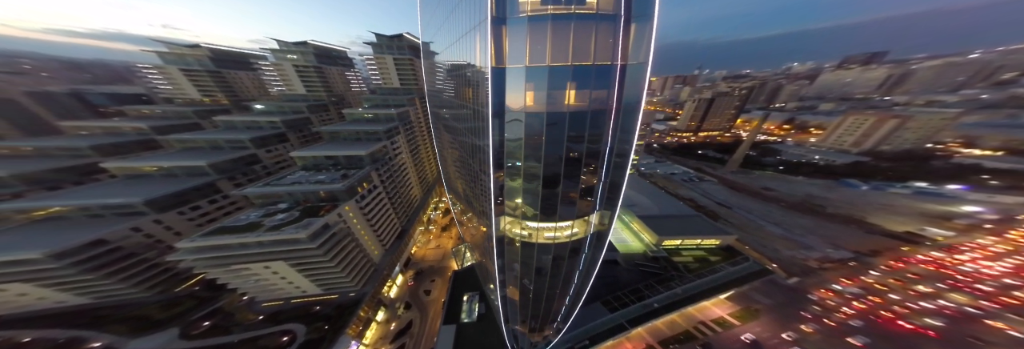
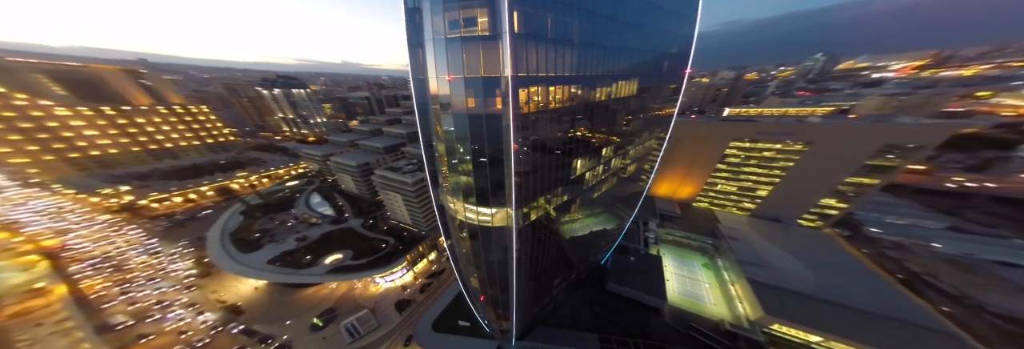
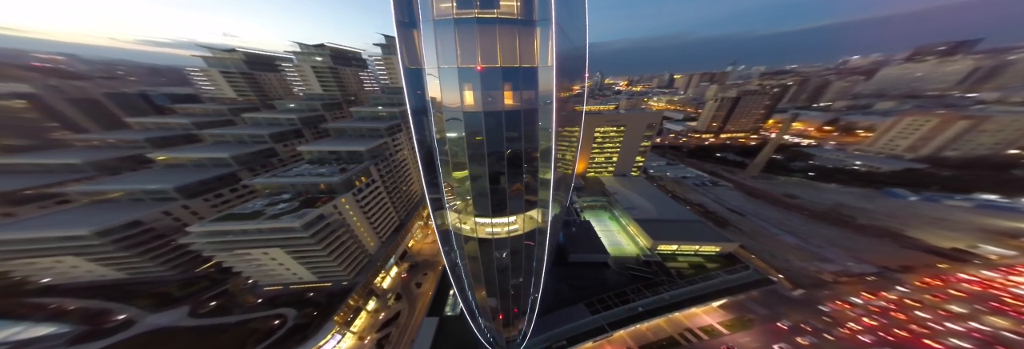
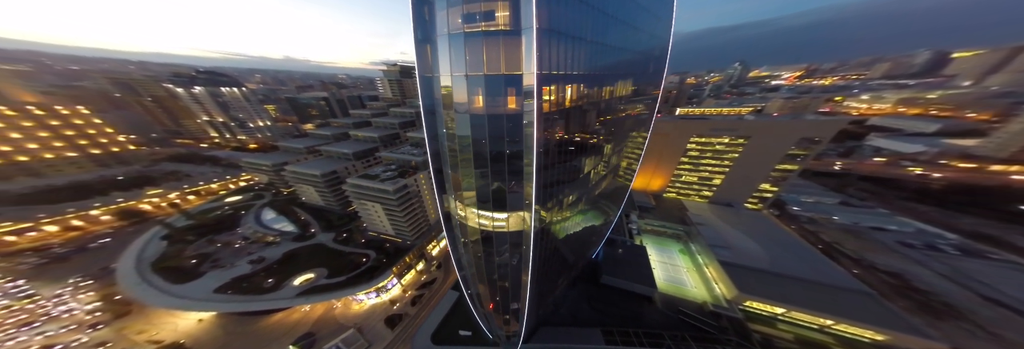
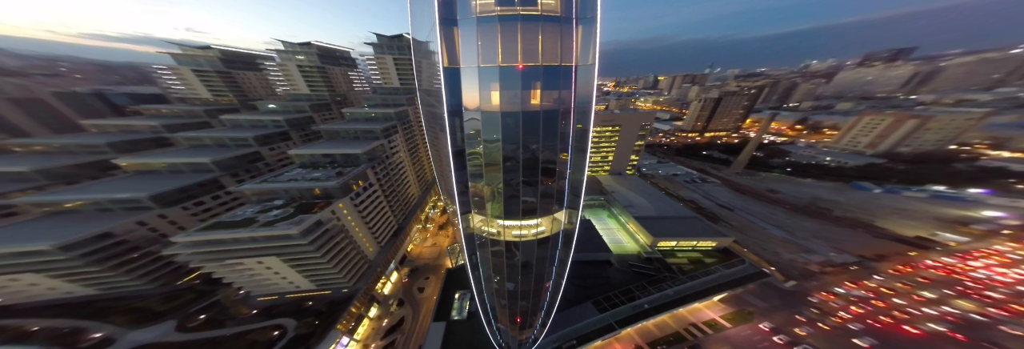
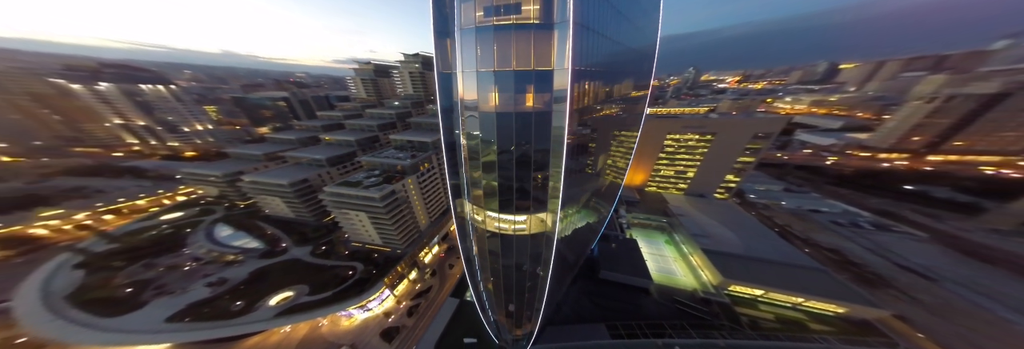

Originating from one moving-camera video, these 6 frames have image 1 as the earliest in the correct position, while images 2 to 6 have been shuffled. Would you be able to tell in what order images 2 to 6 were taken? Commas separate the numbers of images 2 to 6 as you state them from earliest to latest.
5, 3, 6, 4, 2
